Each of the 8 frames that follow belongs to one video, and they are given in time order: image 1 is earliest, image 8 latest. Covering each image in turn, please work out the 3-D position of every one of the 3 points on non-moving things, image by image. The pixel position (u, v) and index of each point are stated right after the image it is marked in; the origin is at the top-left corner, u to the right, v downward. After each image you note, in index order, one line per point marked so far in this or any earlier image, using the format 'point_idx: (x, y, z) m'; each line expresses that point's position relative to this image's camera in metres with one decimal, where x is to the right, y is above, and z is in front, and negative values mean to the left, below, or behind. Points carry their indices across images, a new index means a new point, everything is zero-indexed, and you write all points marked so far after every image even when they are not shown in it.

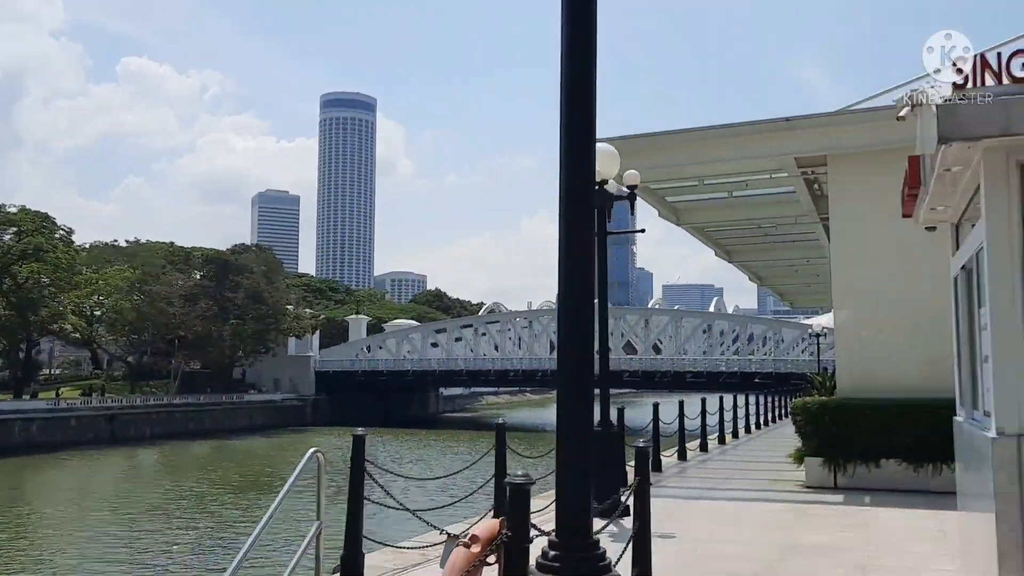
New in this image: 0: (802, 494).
0: (+2.4, -1.8, +7.2) m
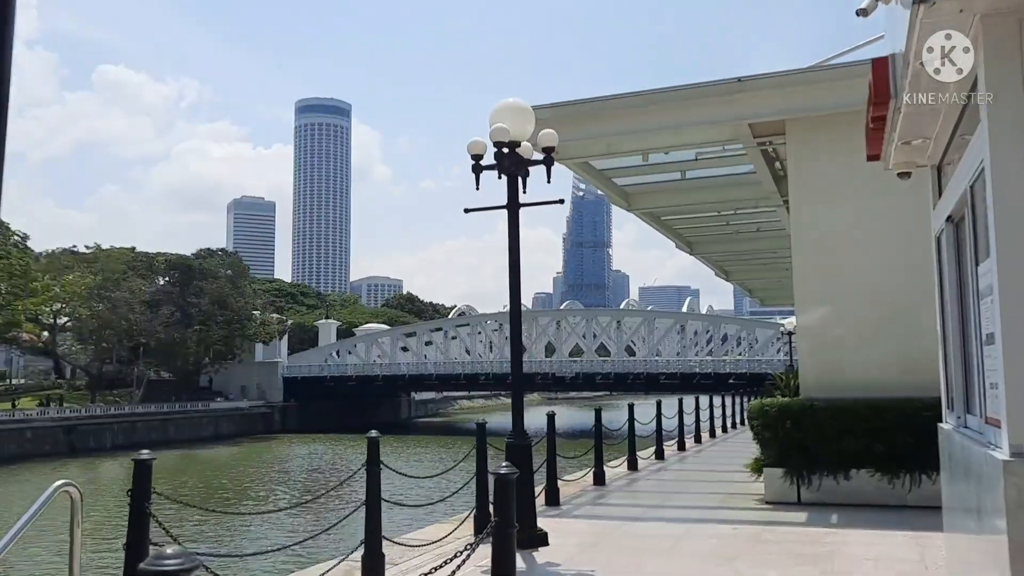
0: (+1.8, -1.7, +6.5) m
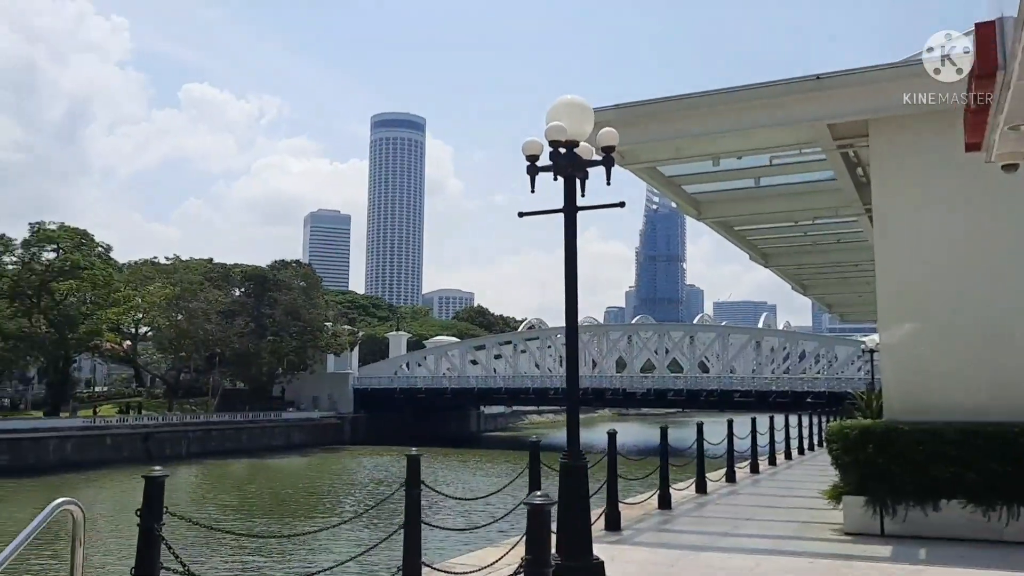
0: (+2.3, -1.8, +6.0) m
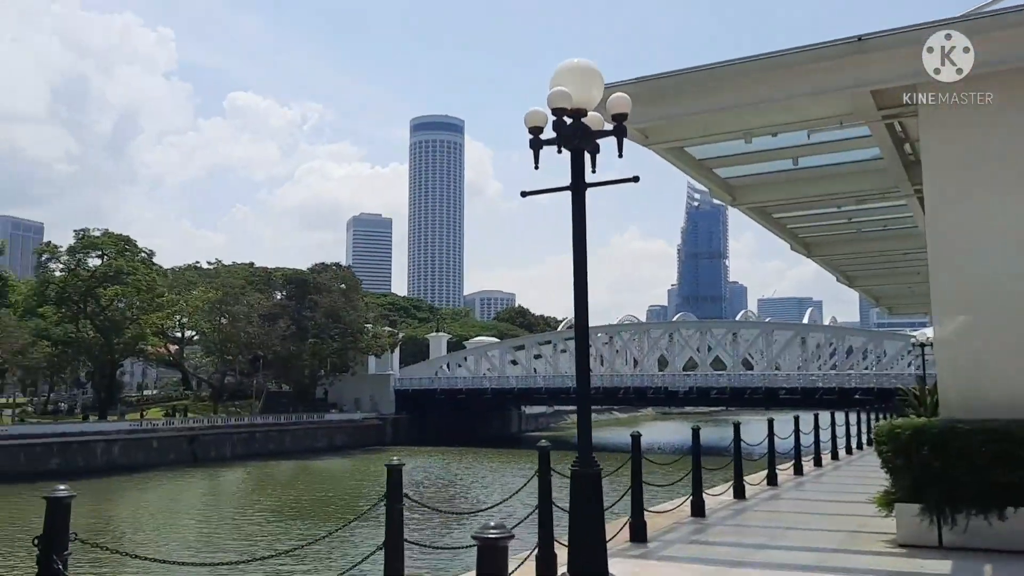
0: (+2.4, -1.7, +5.5) m
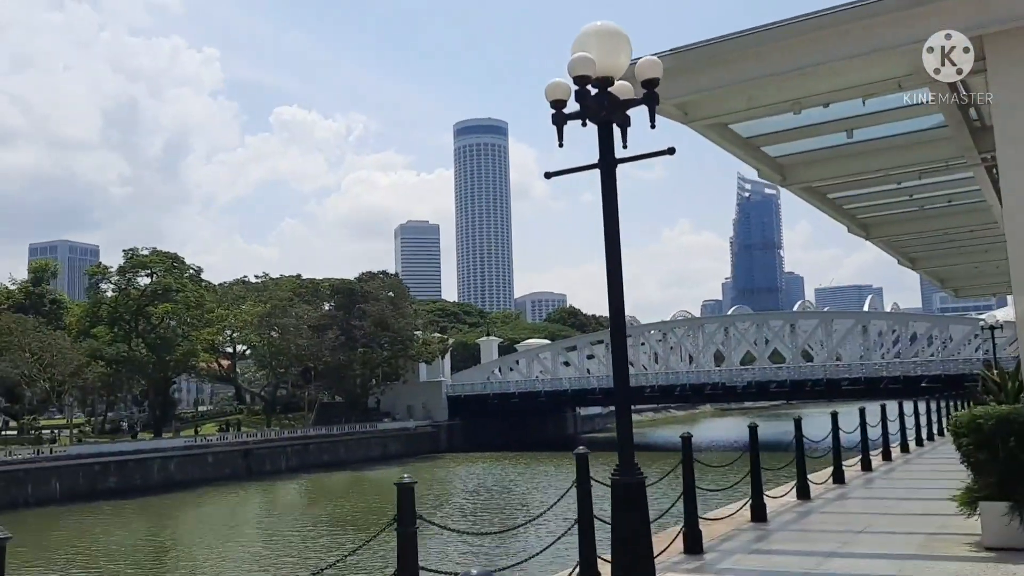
0: (+2.7, -1.6, +5.0) m
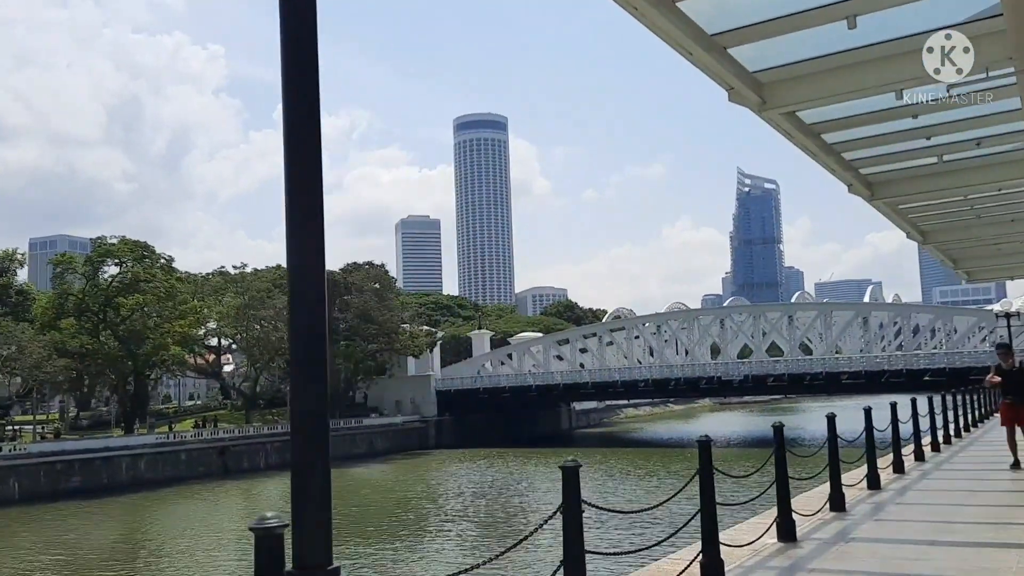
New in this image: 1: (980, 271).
0: (+2.0, -1.3, +3.3) m
1: (+8.4, +0.3, +15.3) m
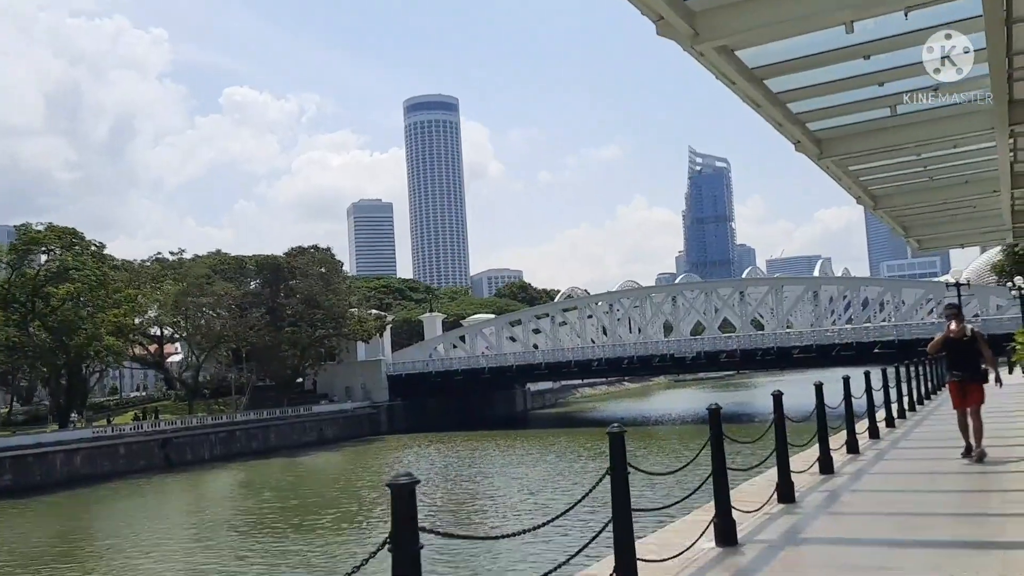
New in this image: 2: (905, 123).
0: (+1.6, -1.2, +2.6) m
1: (+7.3, +0.9, +14.9) m
2: (+3.8, +1.4, +8.2) m
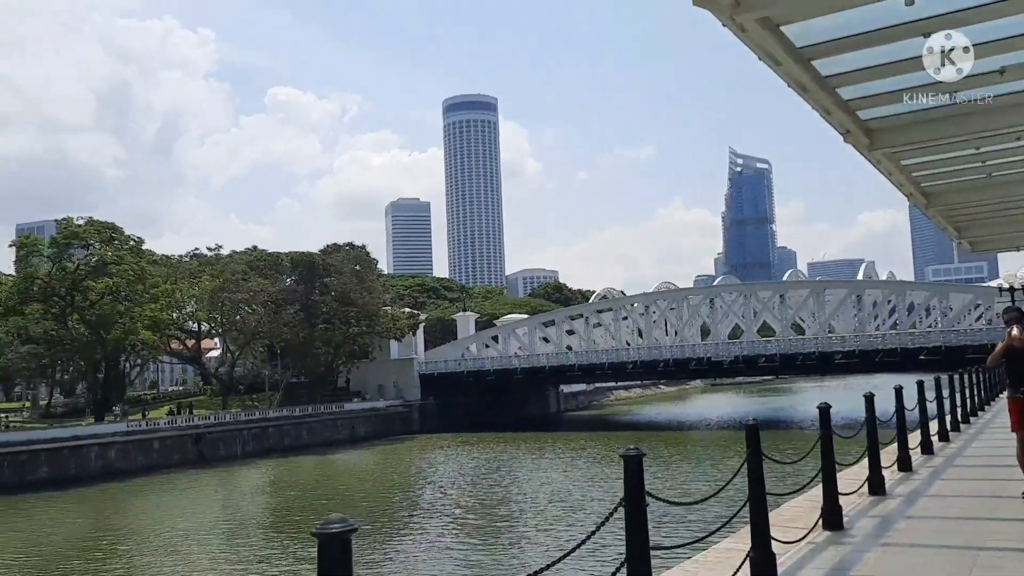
0: (+1.6, -1.2, +2.1) m
1: (+7.9, +0.8, +14.2) m
2: (+4.1, +1.4, +7.6) m
